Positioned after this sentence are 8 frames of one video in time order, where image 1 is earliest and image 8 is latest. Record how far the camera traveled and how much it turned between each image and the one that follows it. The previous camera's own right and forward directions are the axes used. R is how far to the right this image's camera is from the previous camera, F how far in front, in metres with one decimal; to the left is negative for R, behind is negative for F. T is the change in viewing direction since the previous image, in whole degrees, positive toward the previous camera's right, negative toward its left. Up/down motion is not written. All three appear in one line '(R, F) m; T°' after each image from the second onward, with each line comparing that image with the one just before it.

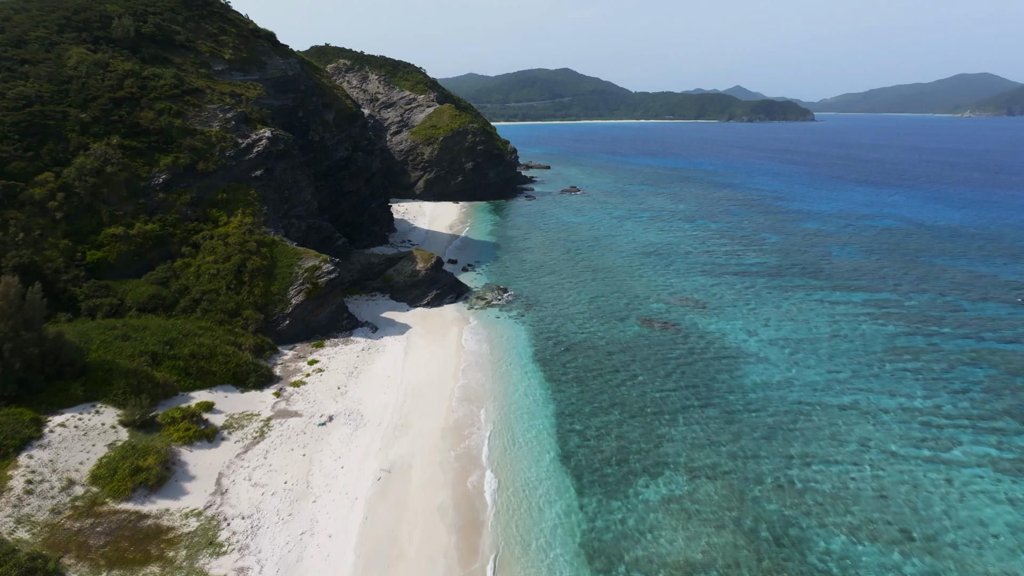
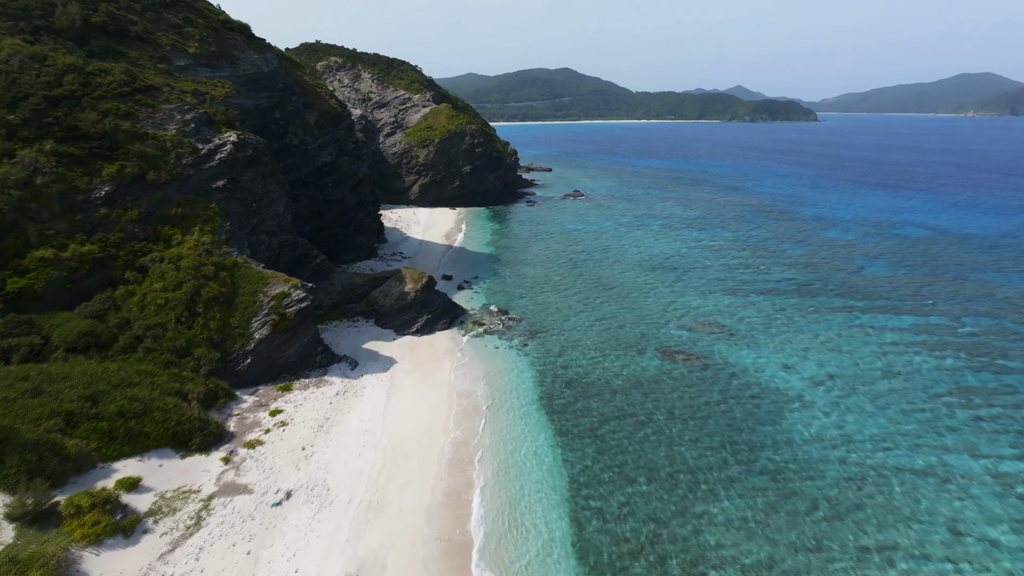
(-0.1, +5.1) m; 0°
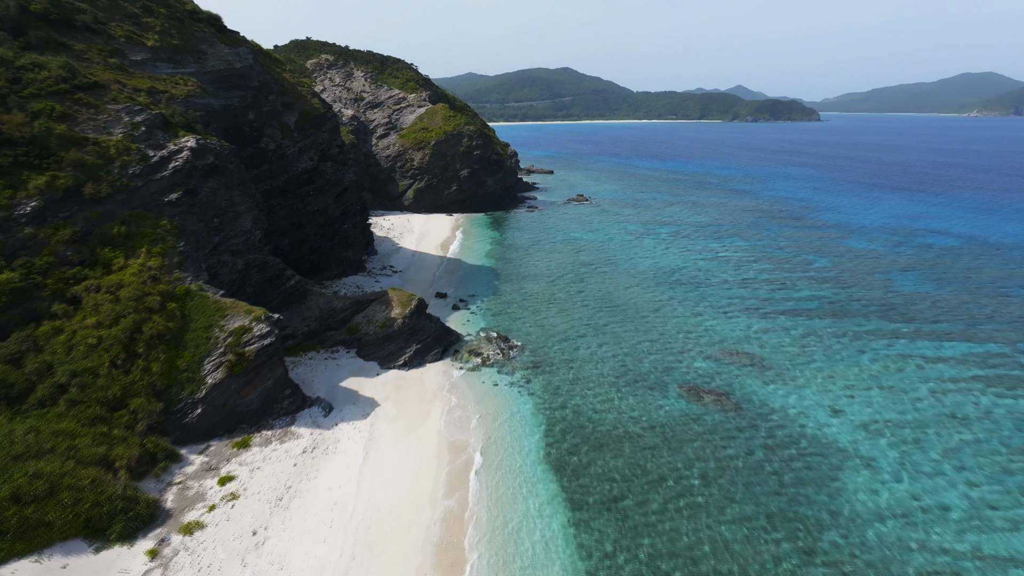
(-0.1, +4.7) m; 0°
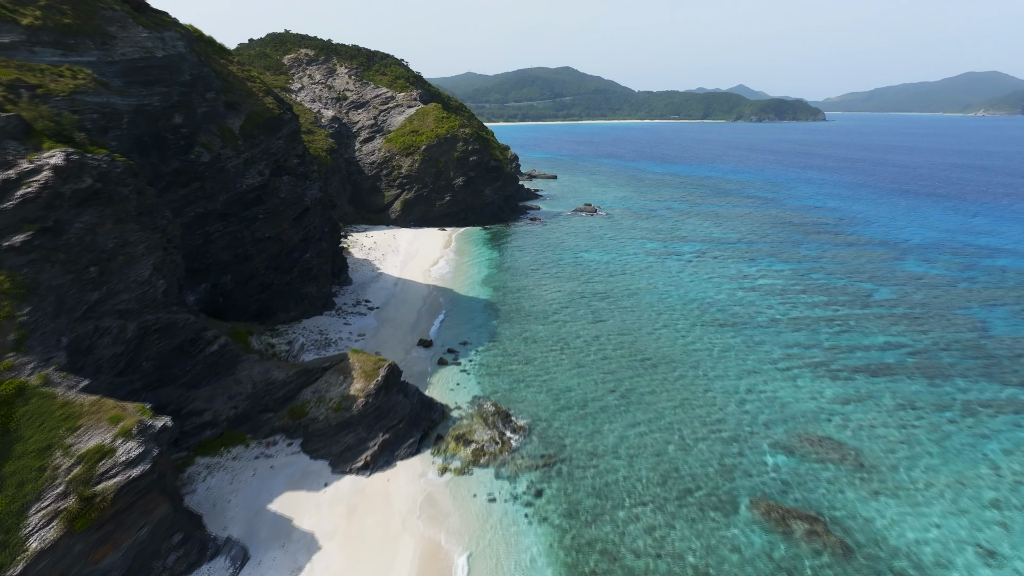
(-0.1, +9.2) m; 0°
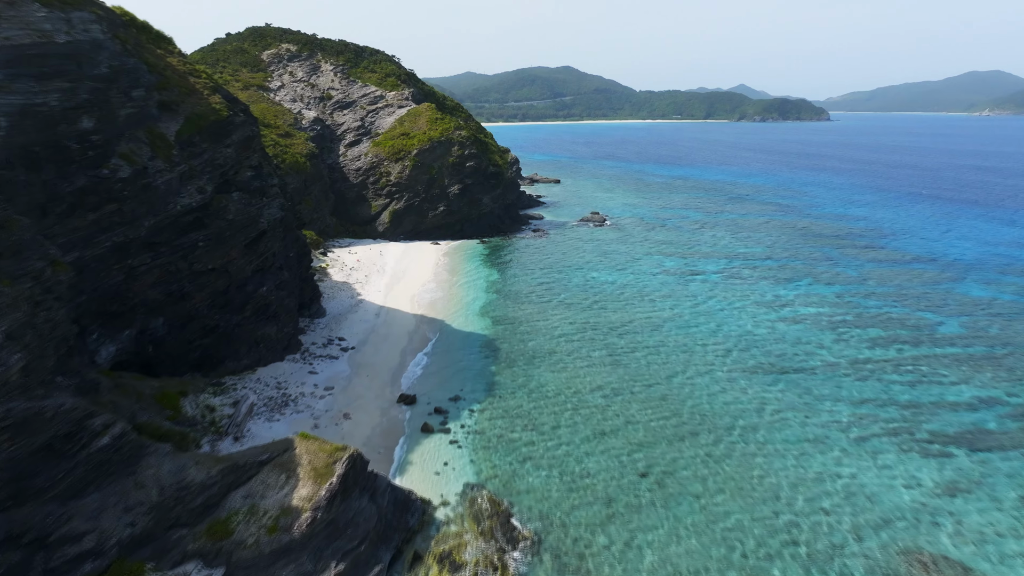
(-0.1, +7.0) m; 0°
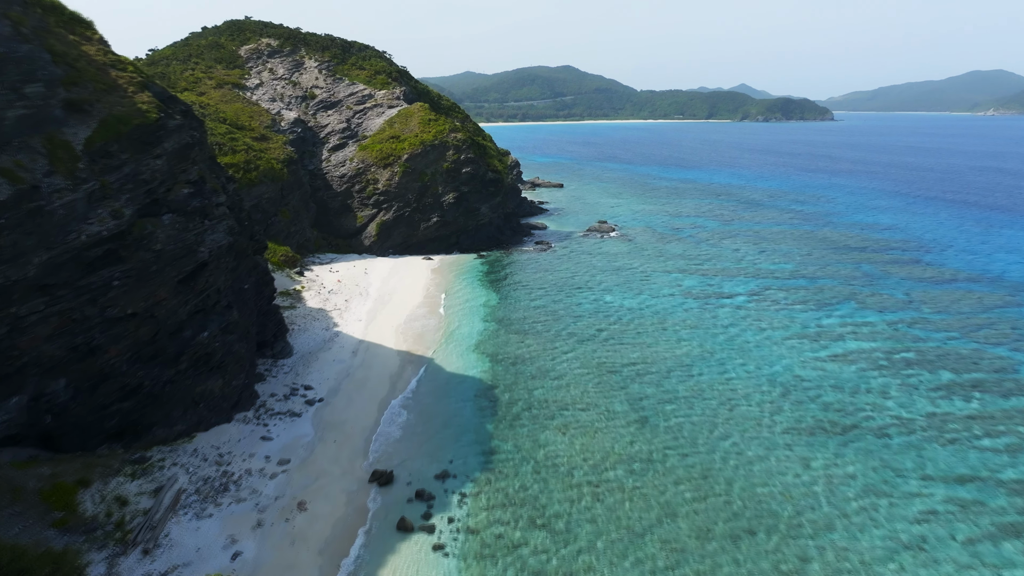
(-0.1, +6.2) m; 0°
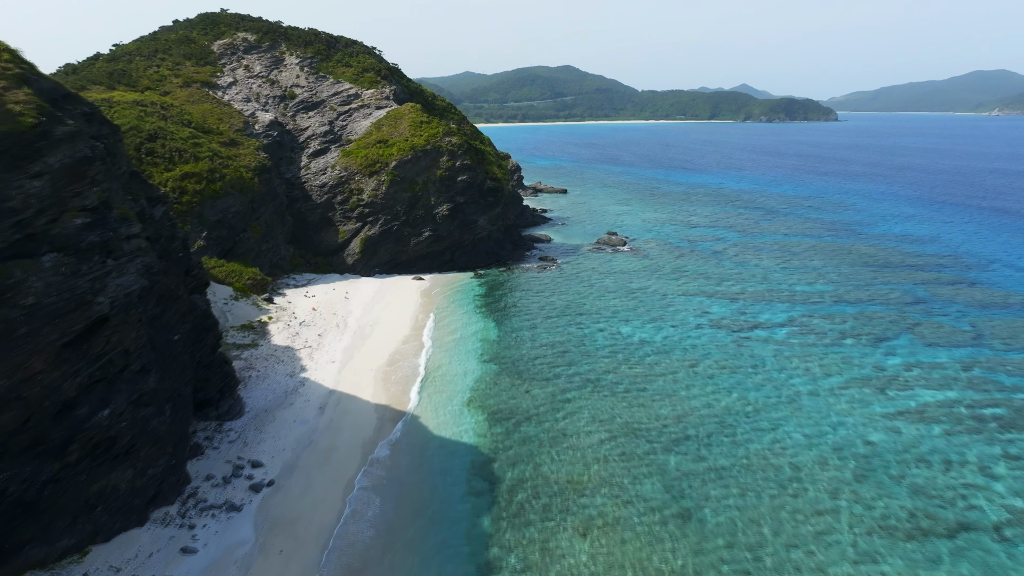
(-0.1, +6.4) m; 0°
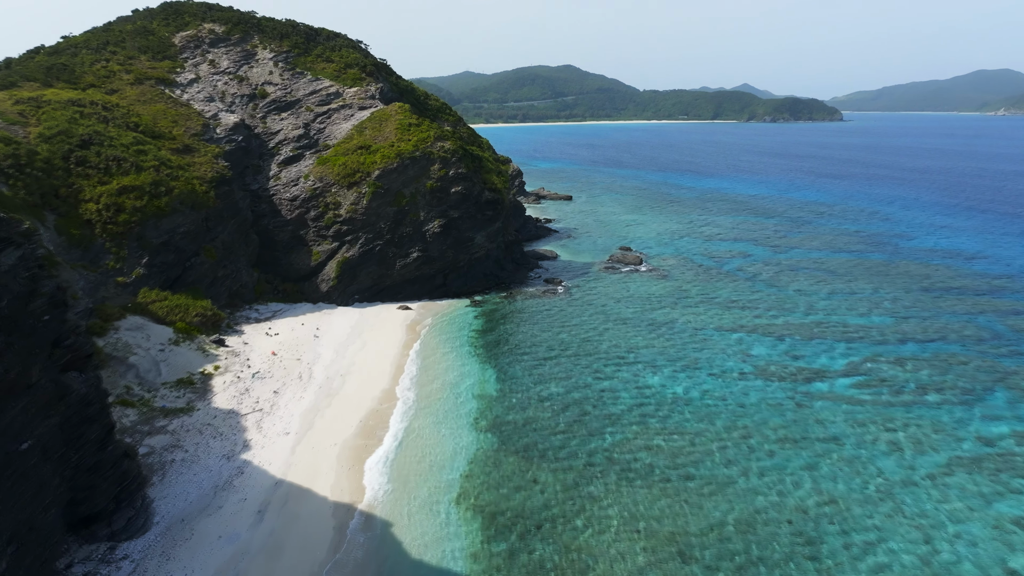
(-0.1, +7.3) m; 0°
